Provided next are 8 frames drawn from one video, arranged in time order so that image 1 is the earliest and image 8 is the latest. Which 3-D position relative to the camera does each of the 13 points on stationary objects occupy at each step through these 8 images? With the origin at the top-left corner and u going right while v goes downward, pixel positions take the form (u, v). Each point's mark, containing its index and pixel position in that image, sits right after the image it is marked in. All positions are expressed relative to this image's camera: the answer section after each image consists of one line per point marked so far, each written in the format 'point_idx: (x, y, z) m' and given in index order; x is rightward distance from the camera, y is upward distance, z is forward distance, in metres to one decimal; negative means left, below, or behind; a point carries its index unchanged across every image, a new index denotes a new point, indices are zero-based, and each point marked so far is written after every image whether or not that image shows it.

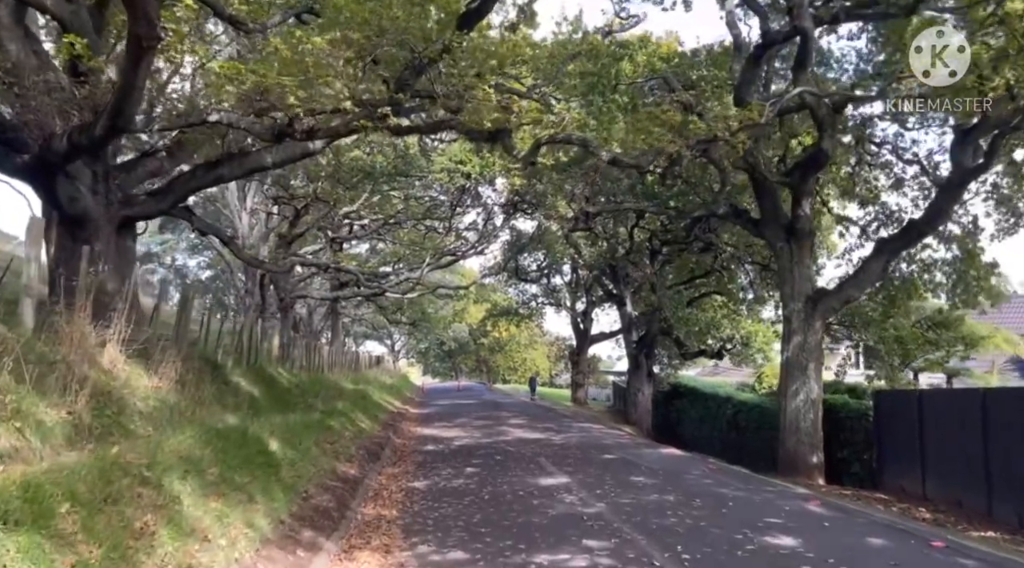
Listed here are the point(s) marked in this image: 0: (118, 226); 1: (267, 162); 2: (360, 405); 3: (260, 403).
0: (-7.4, +1.1, +13.7) m
1: (-4.5, +2.2, +13.7) m
2: (-3.9, -3.3, +19.3) m
3: (-3.7, -1.7, +10.6) m
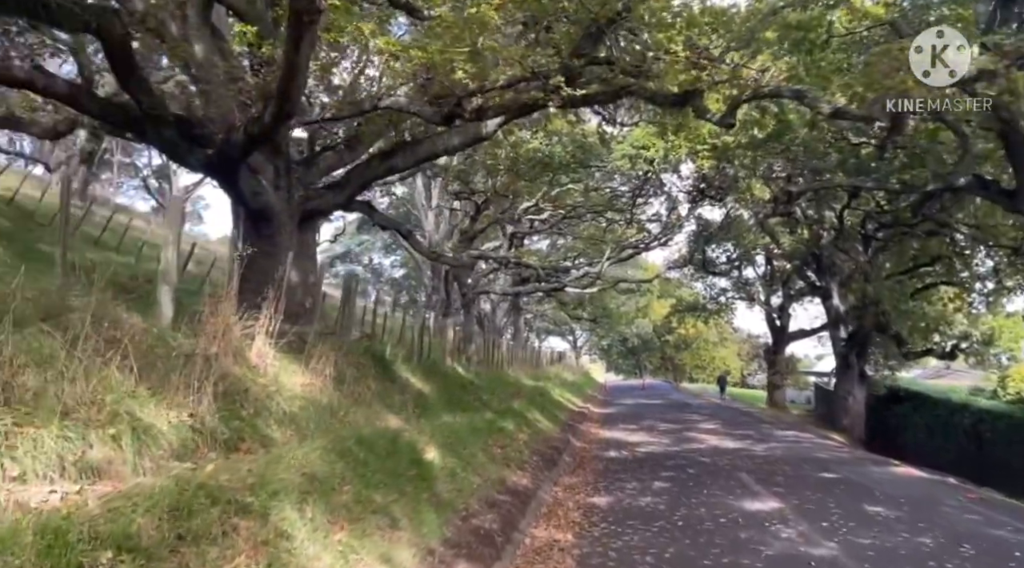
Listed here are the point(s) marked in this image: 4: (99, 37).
0: (-4.0, +1.2, +13.8) m
1: (-1.3, +2.4, +13.2) m
2: (+0.7, -3.1, +18.4) m
3: (-1.2, -1.6, +10.0) m
4: (-4.9, +3.0, +8.7) m
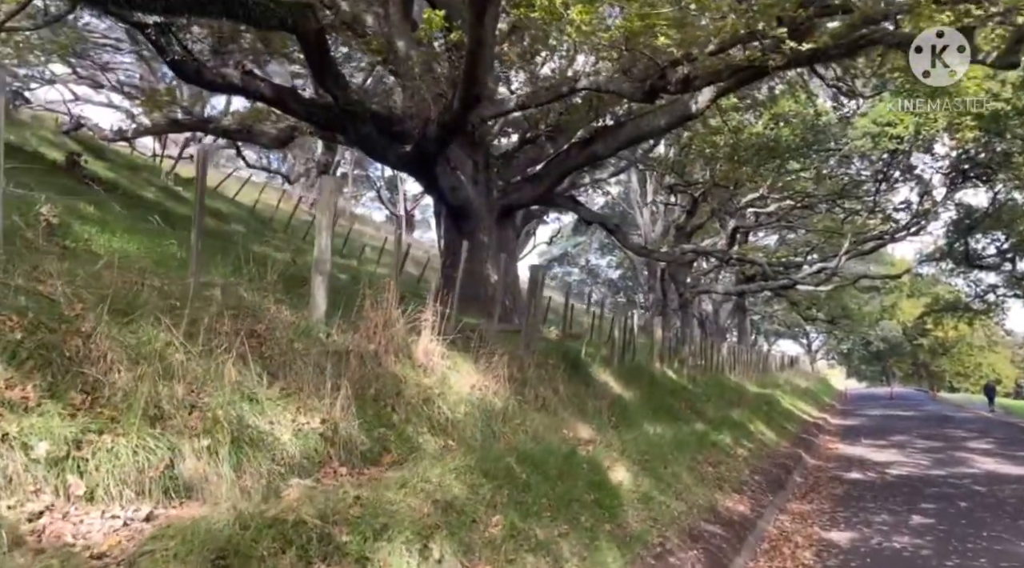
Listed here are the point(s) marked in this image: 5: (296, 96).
0: (-0.2, +1.2, +13.5) m
1: (+2.2, +2.5, +12.0) m
2: (+5.7, -3.0, +16.5) m
3: (+1.4, -1.5, +9.0) m
4: (-2.6, +3.0, +8.8) m
5: (-3.1, +2.7, +10.7) m
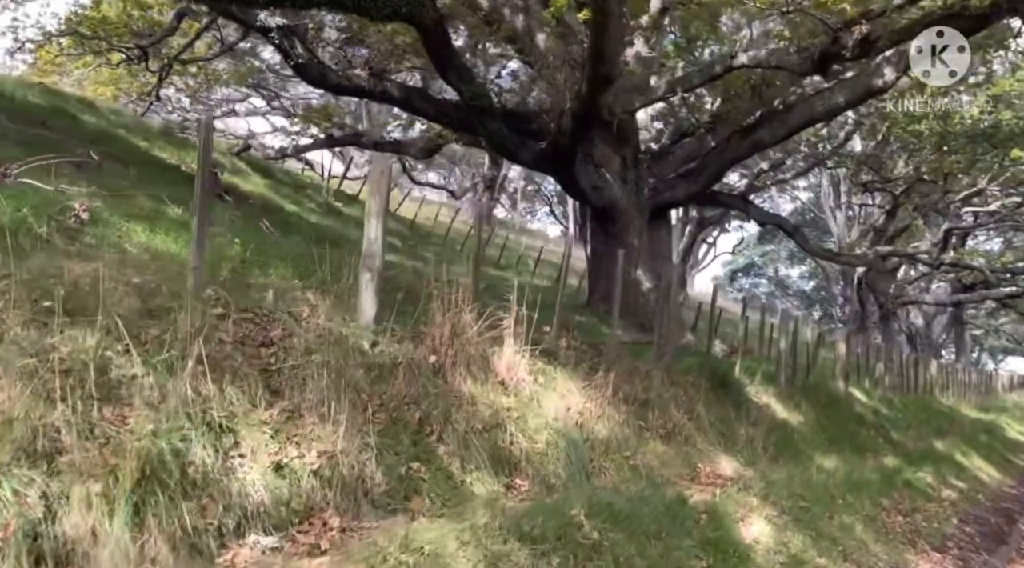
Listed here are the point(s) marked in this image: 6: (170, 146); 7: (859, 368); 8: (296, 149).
0: (+2.3, +1.1, +12.2) m
1: (+4.3, +2.4, +10.3) m
2: (+8.8, -3.0, +13.6) m
3: (+2.8, -1.5, +7.4) m
4: (-1.2, +2.9, +8.3) m
5: (-1.2, +2.6, +10.2) m
6: (-5.7, +2.3, +12.1) m
7: (+6.0, -1.5, +12.7) m
8: (-4.8, +3.0, +16.4) m
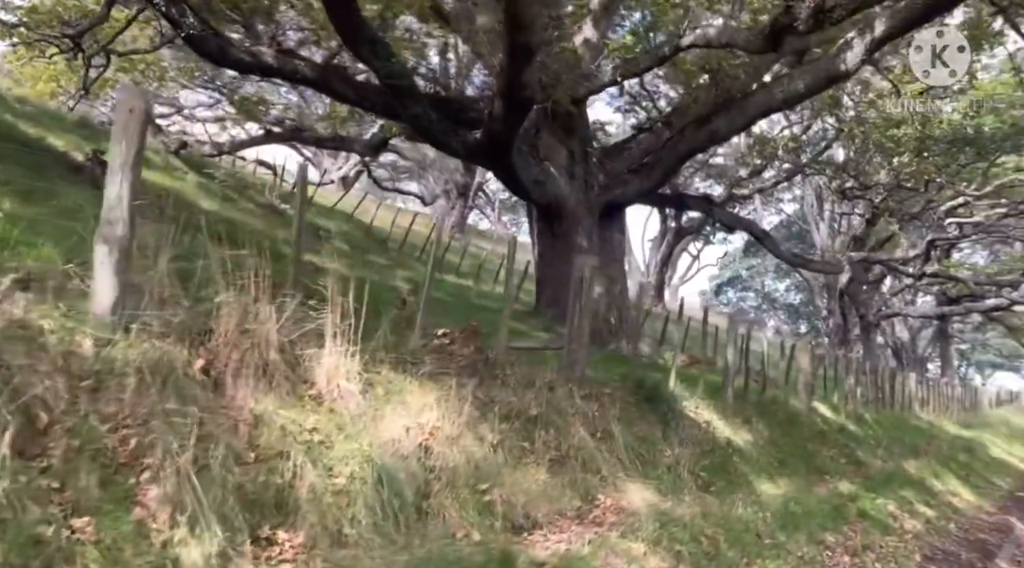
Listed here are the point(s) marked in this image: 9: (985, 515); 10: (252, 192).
0: (+1.3, +1.0, +11.3) m
1: (+3.4, +2.4, +9.4) m
2: (+7.8, -3.2, +12.6) m
3: (+1.9, -1.5, +6.4) m
4: (-2.1, +2.9, +7.3) m
5: (-2.1, +2.6, +9.2) m
6: (-6.6, +2.2, +11.0) m
7: (+5.0, -1.6, +11.8) m
8: (-5.8, +2.9, +15.3) m
9: (+5.6, -2.8, +8.8) m
10: (-5.9, +2.1, +16.7) m
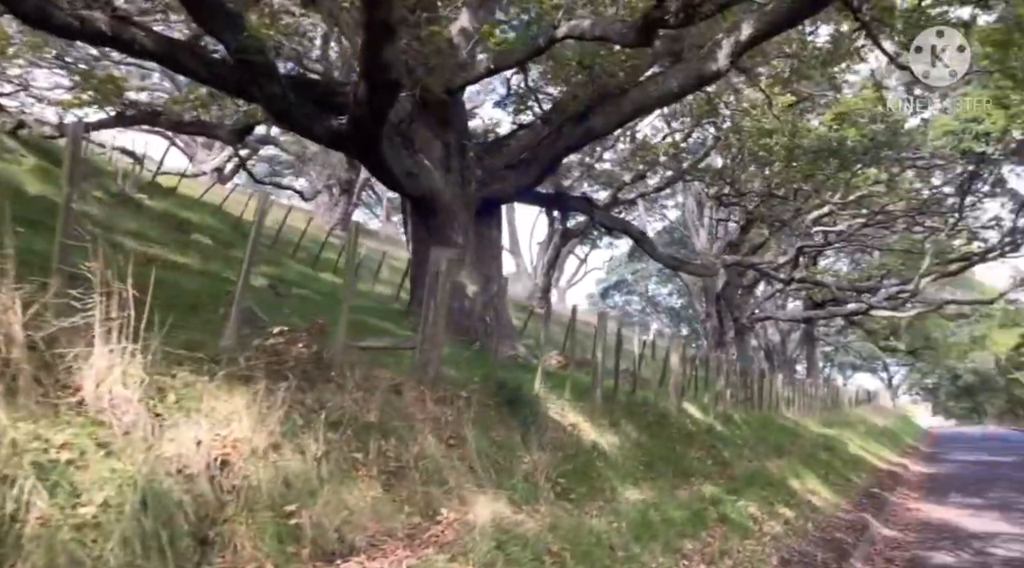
0: (-0.5, +1.1, +10.9) m
1: (+1.7, +2.4, +9.3) m
2: (+5.7, -3.2, +13.2) m
3: (+0.7, -1.5, +6.1) m
4: (-3.3, +3.0, +6.5) m
5: (-3.7, +2.7, +8.4) m
6: (-8.4, +2.3, +9.5) m
7: (+3.0, -1.6, +11.9) m
8: (-8.2, +3.0, +13.9) m
9: (+4.0, -2.8, +9.0) m
10: (-8.5, +2.2, +15.2) m
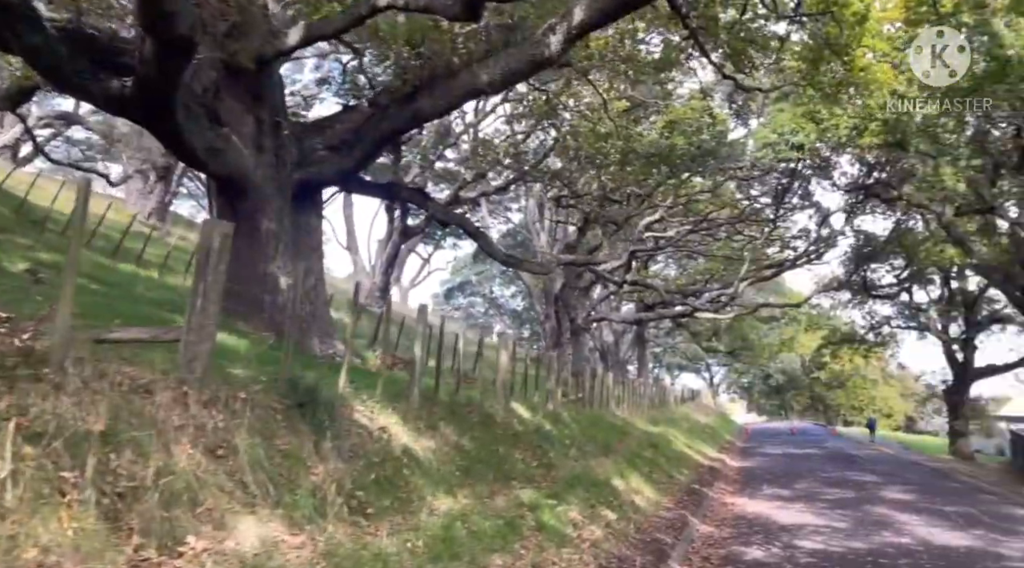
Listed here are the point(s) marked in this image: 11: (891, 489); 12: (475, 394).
0: (-2.9, +1.2, +9.9) m
1: (-0.4, +2.4, +8.8) m
2: (+2.6, -3.2, +13.4) m
3: (-0.8, -1.4, +5.5) m
4: (-4.7, +3.2, +5.1) m
5: (-5.5, +2.8, +6.8) m
6: (-10.3, +2.6, +7.0) m
7: (+0.2, -1.6, +11.6) m
8: (-11.0, +3.2, +11.3) m
9: (+1.8, -2.8, +9.0) m
10: (-11.6, +2.4, +12.5) m
11: (+7.6, -4.3, +14.8) m
12: (-0.4, -1.3, +8.7) m
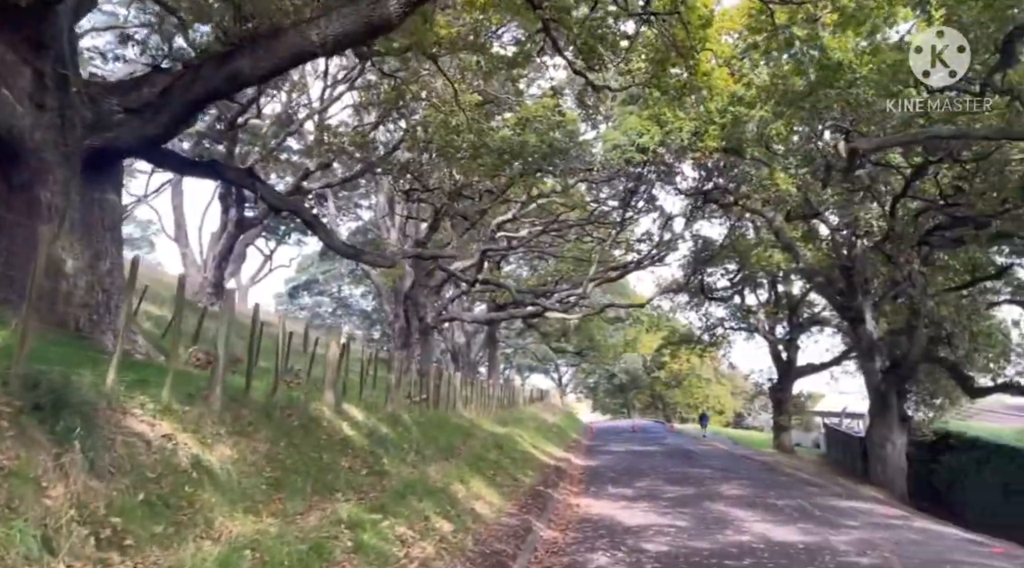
0: (-4.9, +1.3, +8.4) m
1: (-2.1, +2.6, +7.9) m
2: (-0.2, -3.2, +12.9) m
3: (-2.0, -1.2, +4.5) m
4: (-5.7, +3.4, +3.3) m
5: (-6.7, +3.0, +4.9) m
6: (-11.5, +2.9, +4.1) m
7: (-2.1, -1.4, +10.7) m
8: (-13.0, +3.5, +8.2) m
9: (-0.1, -2.7, +8.4) m
10: (-13.8, +2.7, +9.3) m
11: (+4.4, -4.3, +15.3) m
12: (-2.2, -1.2, +7.7) m
